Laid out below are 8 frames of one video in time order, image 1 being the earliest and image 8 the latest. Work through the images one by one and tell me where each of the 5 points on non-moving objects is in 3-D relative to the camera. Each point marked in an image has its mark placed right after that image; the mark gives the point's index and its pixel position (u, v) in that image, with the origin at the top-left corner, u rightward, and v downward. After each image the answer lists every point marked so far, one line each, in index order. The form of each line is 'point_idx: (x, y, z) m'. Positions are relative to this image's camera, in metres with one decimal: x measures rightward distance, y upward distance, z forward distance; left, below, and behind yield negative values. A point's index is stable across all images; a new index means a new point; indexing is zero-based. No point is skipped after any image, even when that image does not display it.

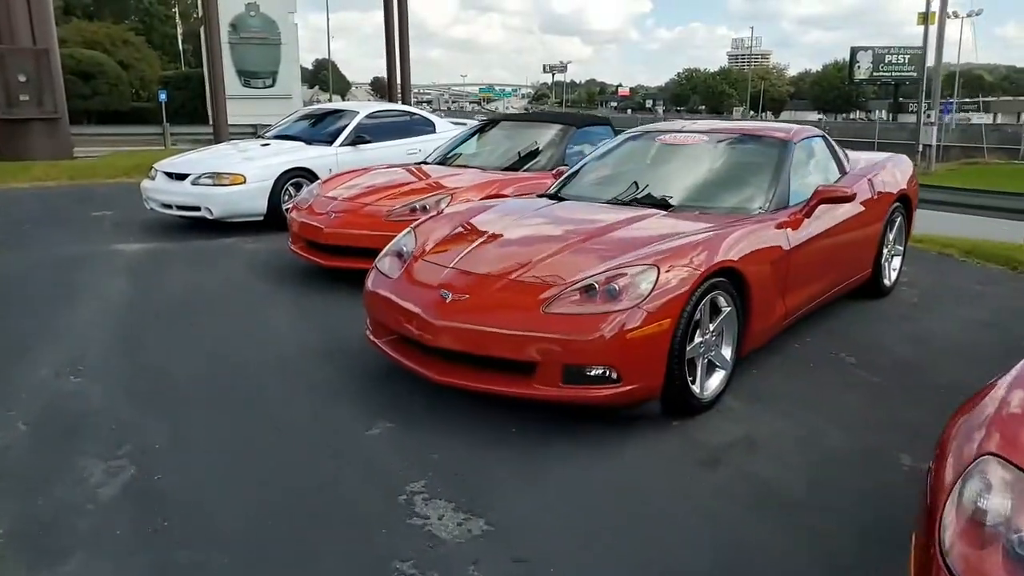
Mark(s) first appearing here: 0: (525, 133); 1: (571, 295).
0: (0.0, +1.5, +7.5) m
1: (+0.3, 0.0, +3.3) m
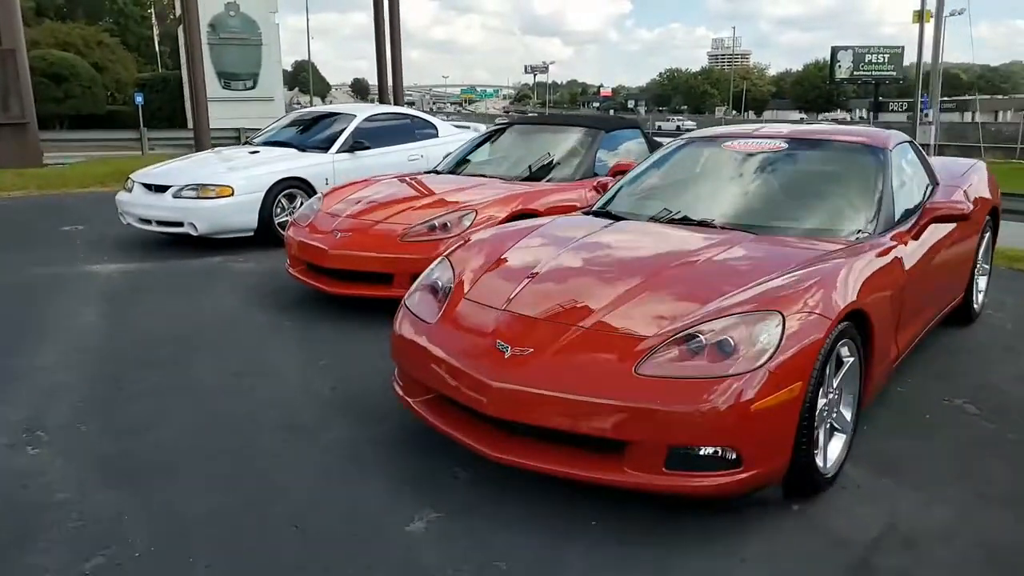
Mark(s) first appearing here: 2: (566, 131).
0: (+0.2, +1.3, +6.8) m
1: (+0.5, -0.2, +2.6) m
2: (+0.5, +1.4, +6.8) m
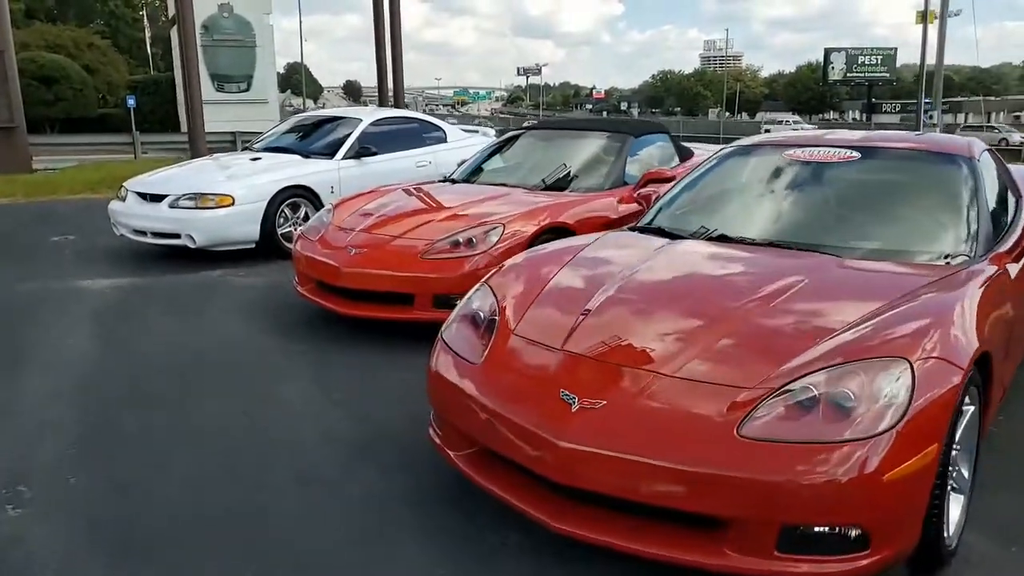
0: (+0.4, +1.1, +6.4) m
1: (+0.8, -0.3, +2.2) m
2: (+0.6, +1.3, +6.4) m
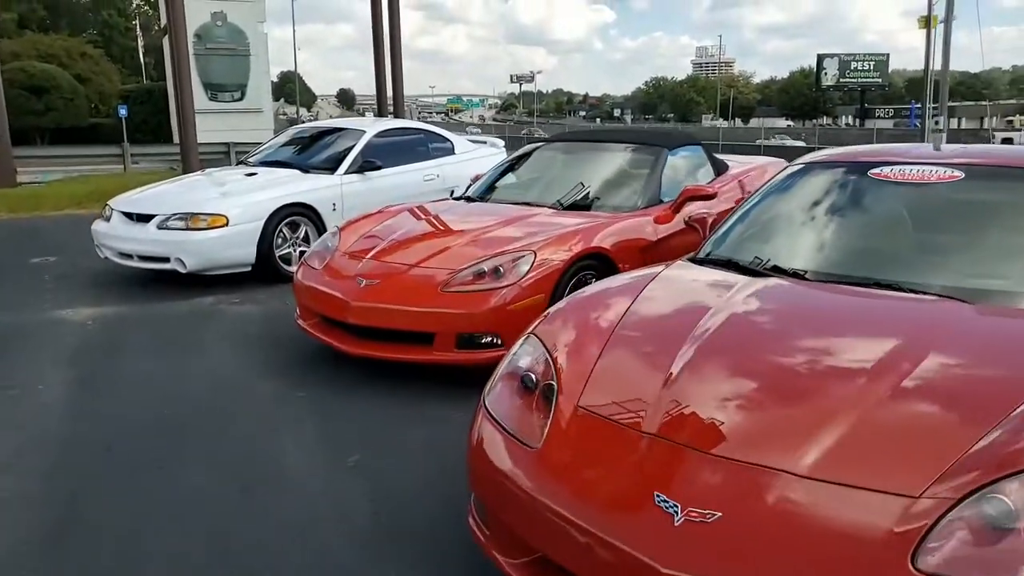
0: (+0.5, +0.9, +5.8) m
1: (+1.0, -0.5, +1.6) m
2: (+0.8, +1.1, +5.9) m
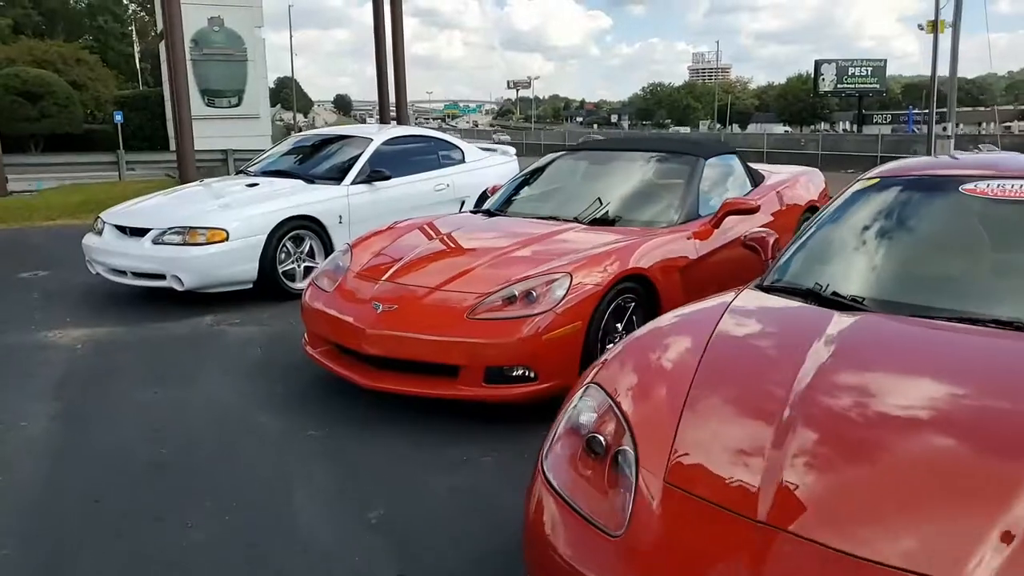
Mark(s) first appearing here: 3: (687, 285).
0: (+0.7, +0.8, +5.4) m
1: (+1.1, -0.6, +1.2) m
2: (+0.9, +0.9, +5.5) m
3: (+1.0, 0.0, +4.5) m
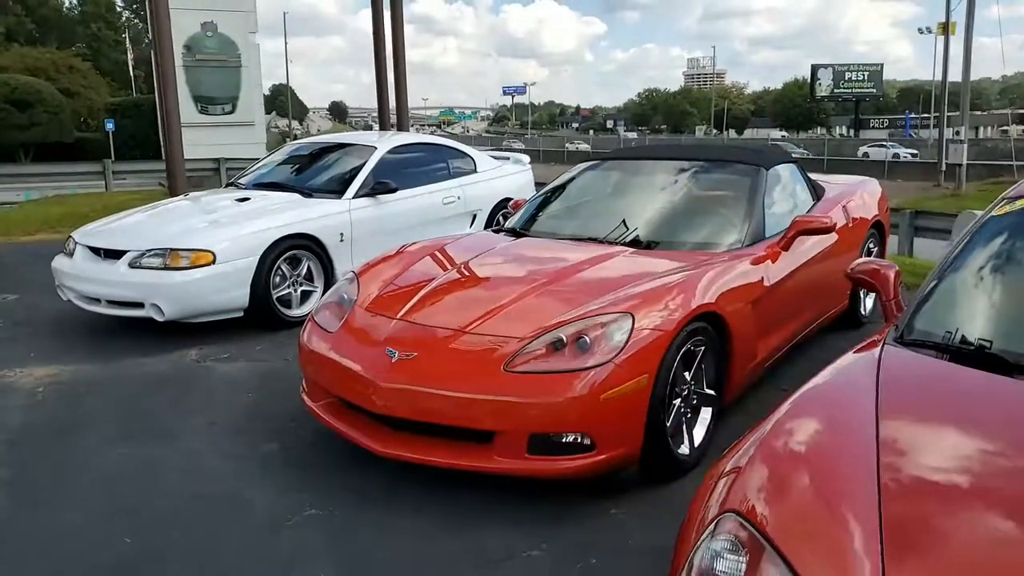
0: (+0.9, +0.6, +4.7) m
1: (+1.3, -0.8, +0.5) m
2: (+1.1, +0.7, +4.8) m
3: (+1.2, -0.2, +3.8) m
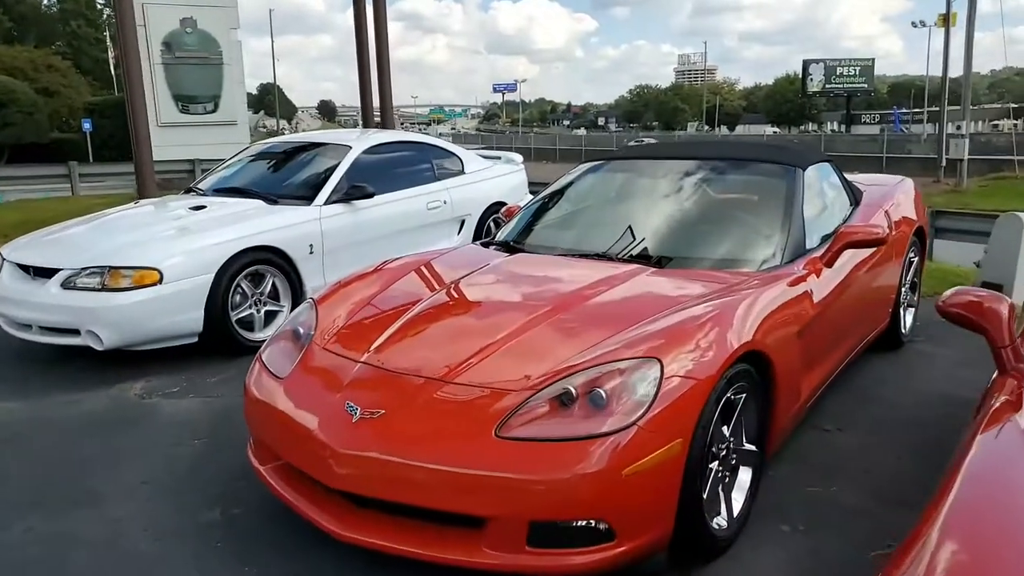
0: (+0.8, +0.5, +4.1) m
1: (+1.3, -0.9, -0.1) m
2: (+1.1, +0.6, +4.1) m
3: (+1.2, -0.3, +3.1) m
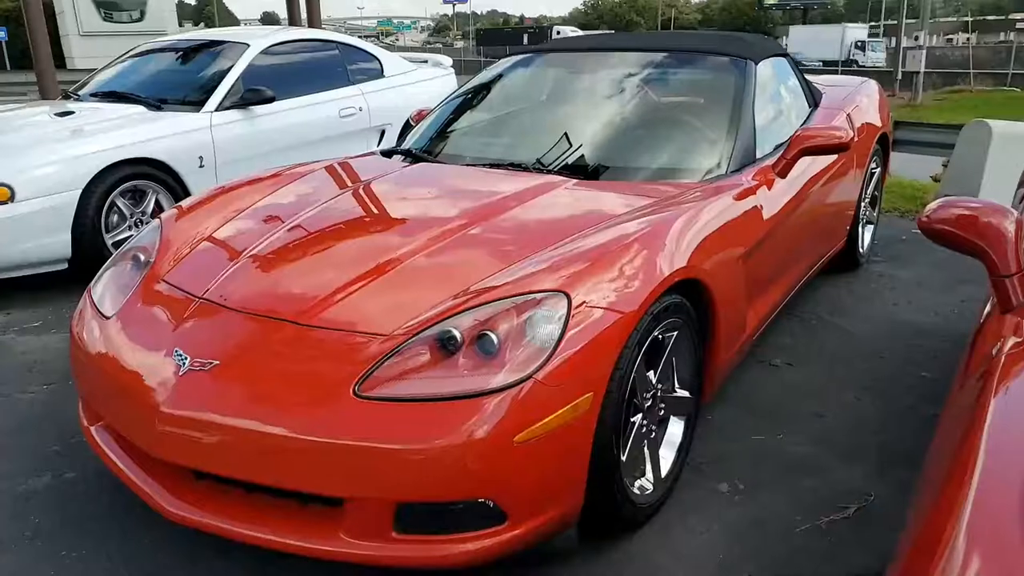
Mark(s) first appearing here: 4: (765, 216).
0: (+0.4, +0.9, +3.5) m
1: (+1.2, -0.9, -0.5) m
2: (+0.6, +1.0, +3.5) m
3: (+0.8, 0.0, +2.7) m
4: (+1.0, +0.3, +2.9) m
